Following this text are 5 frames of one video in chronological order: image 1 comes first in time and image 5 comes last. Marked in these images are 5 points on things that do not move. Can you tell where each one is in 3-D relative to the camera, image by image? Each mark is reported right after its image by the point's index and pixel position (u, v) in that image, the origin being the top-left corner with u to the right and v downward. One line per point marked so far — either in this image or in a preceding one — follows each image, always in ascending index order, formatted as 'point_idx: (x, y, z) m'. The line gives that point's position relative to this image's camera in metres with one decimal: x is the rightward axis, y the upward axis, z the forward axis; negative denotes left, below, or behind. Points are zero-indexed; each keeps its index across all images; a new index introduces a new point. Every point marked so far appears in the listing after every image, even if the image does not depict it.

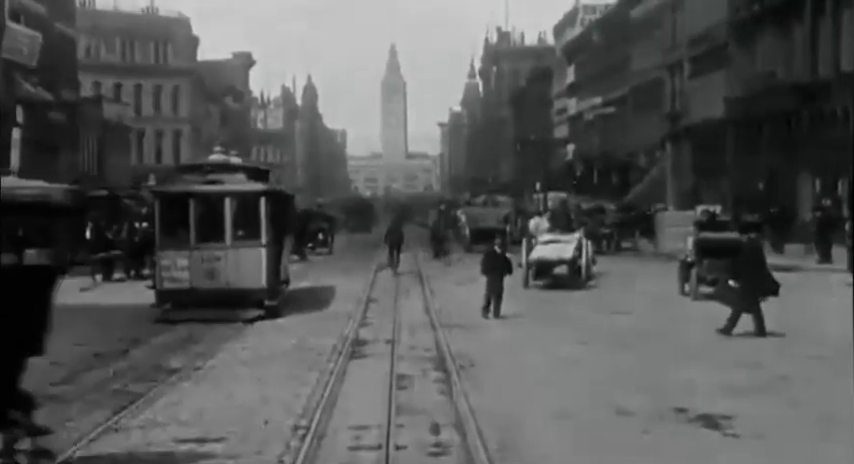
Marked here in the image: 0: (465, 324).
0: (+0.6, -1.6, +19.7) m
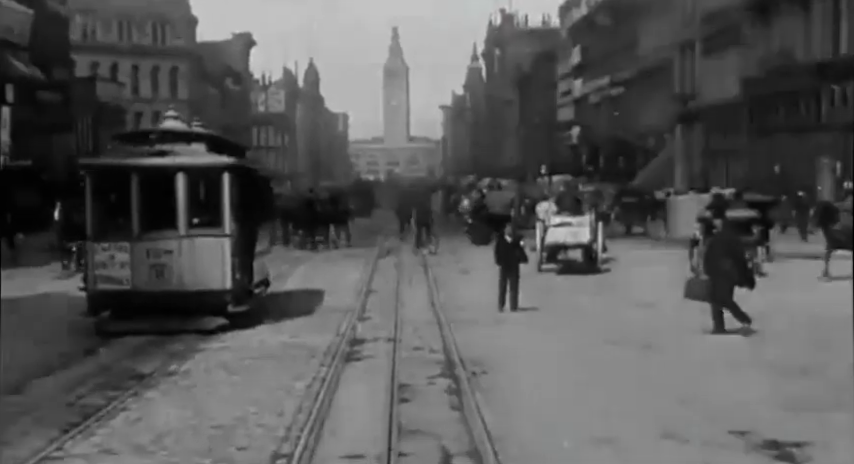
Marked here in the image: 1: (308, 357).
0: (+0.7, -1.3, +17.9) m
1: (-1.4, -1.5, +13.8) m
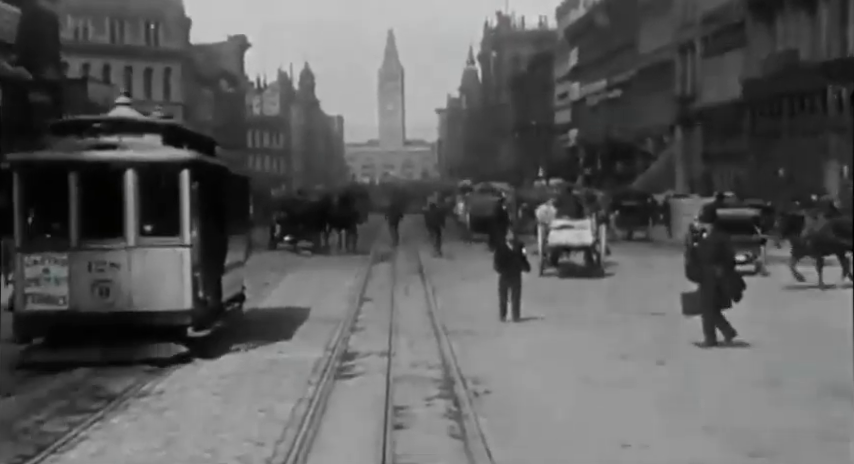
0: (+0.7, -1.4, +16.8) m
1: (-1.5, -1.6, +12.7) m
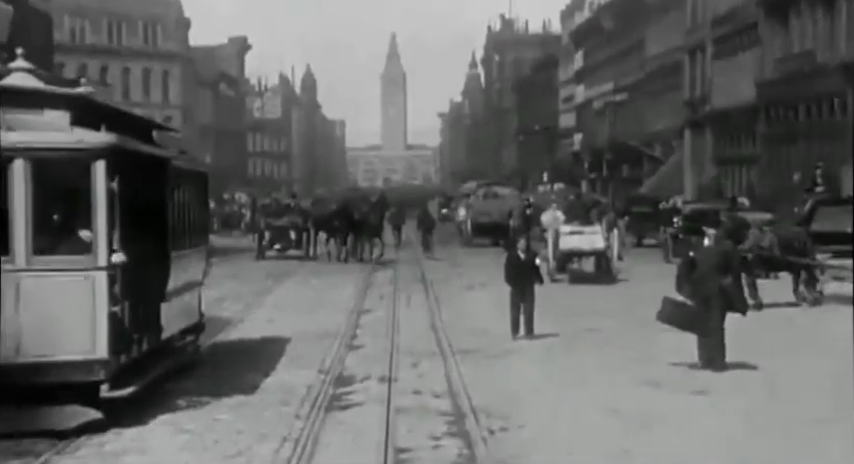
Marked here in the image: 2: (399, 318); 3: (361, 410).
0: (+0.7, -1.5, +15.1) m
1: (-1.4, -1.6, +11.0) m
2: (-0.4, -1.4, +18.4) m
3: (-0.6, -1.7, +10.9) m
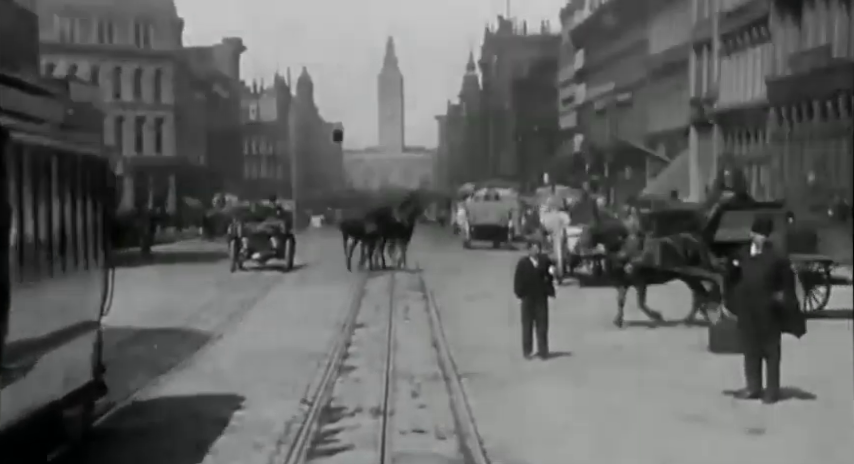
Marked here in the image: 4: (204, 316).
0: (+0.8, -1.6, +13.2) m
1: (-1.4, -1.7, +9.1) m
2: (-0.4, -1.5, +16.5) m
3: (-0.6, -1.7, +8.9) m
4: (-3.8, -1.5, +19.9) m
